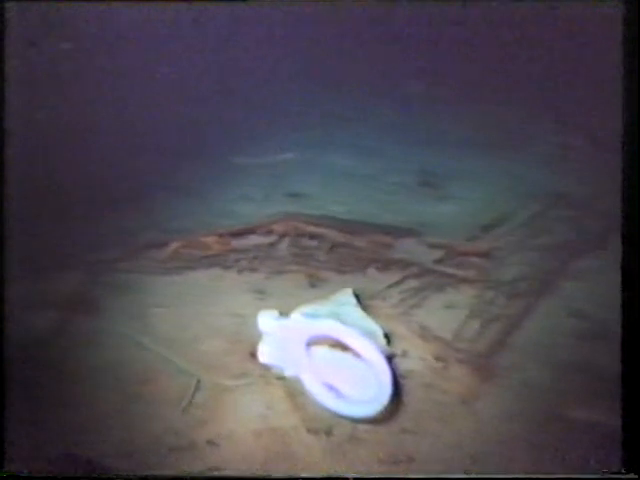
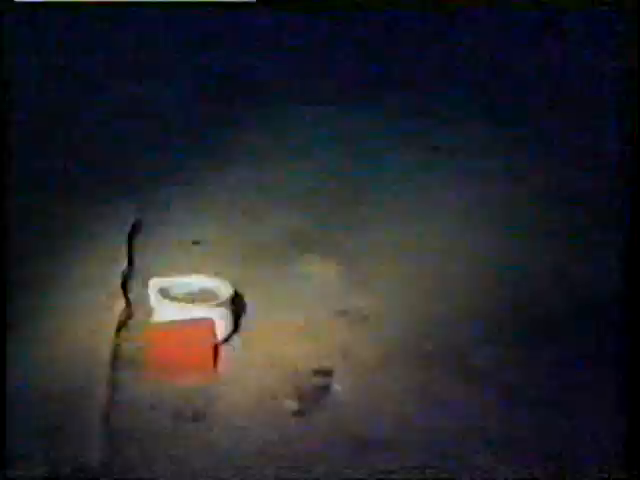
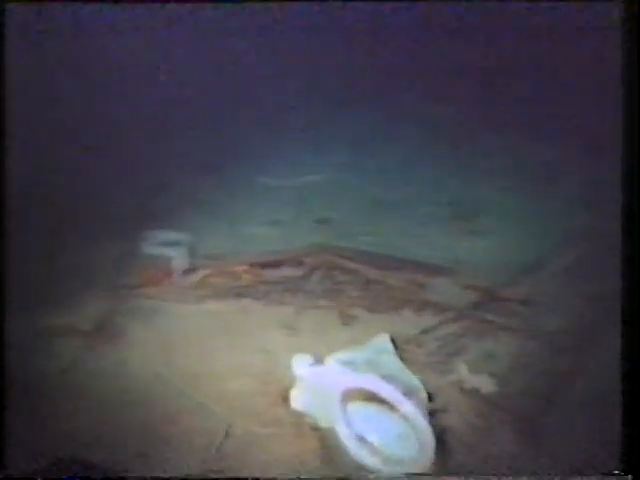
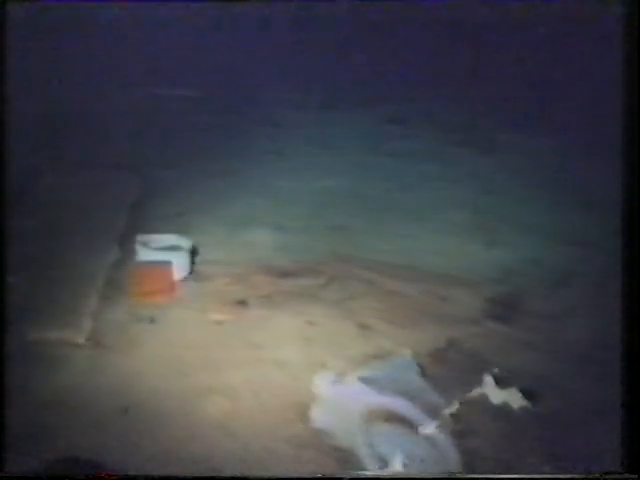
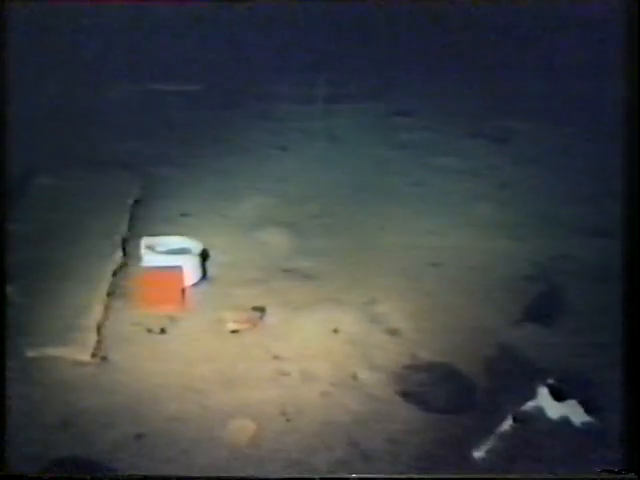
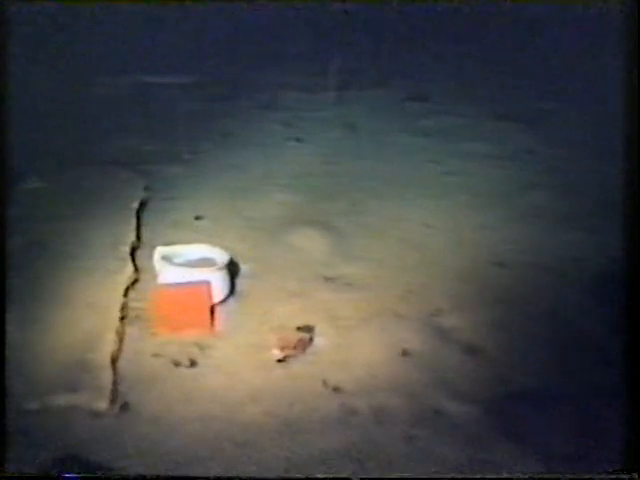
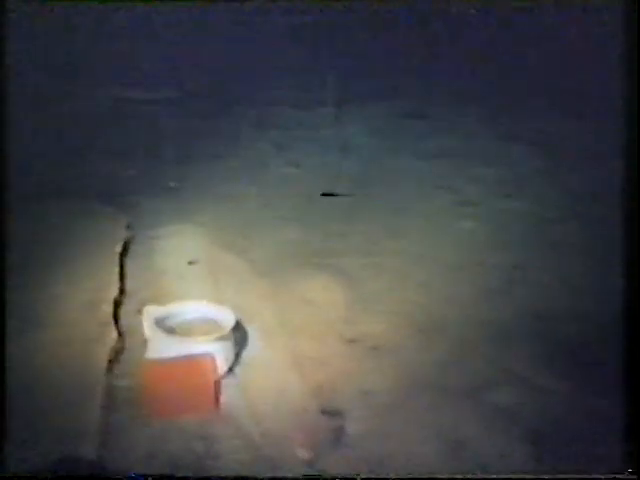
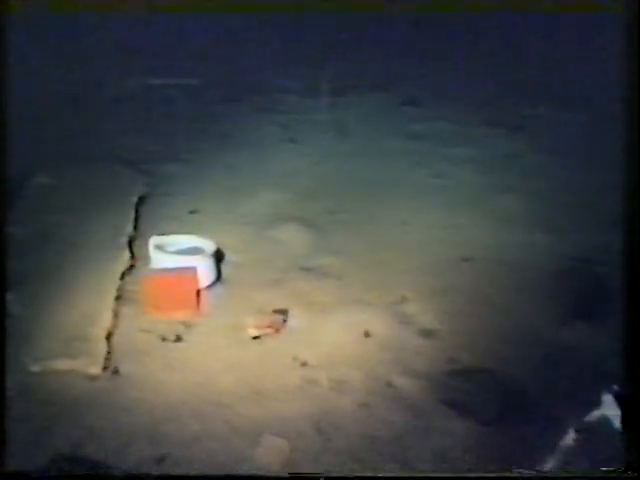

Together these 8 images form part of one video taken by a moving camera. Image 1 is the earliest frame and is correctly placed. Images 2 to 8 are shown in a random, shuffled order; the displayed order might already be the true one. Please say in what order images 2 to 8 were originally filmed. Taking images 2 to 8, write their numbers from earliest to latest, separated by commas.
3, 4, 5, 8, 6, 2, 7
